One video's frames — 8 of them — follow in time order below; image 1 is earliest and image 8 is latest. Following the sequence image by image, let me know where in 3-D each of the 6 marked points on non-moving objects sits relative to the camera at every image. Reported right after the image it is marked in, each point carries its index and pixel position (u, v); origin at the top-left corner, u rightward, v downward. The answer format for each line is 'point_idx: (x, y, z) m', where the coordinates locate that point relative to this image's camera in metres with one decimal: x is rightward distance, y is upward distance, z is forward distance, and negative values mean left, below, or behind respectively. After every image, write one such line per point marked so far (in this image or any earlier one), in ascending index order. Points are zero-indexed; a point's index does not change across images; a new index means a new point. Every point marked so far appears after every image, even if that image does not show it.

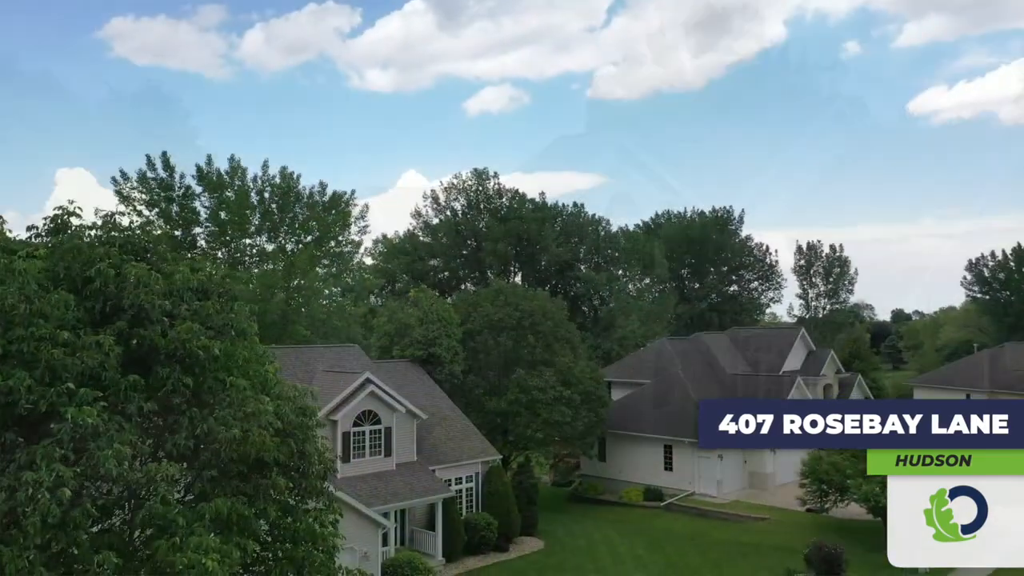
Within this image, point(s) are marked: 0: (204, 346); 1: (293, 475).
0: (-3.1, -0.6, +8.2) m
1: (-2.6, -2.2, +9.7) m
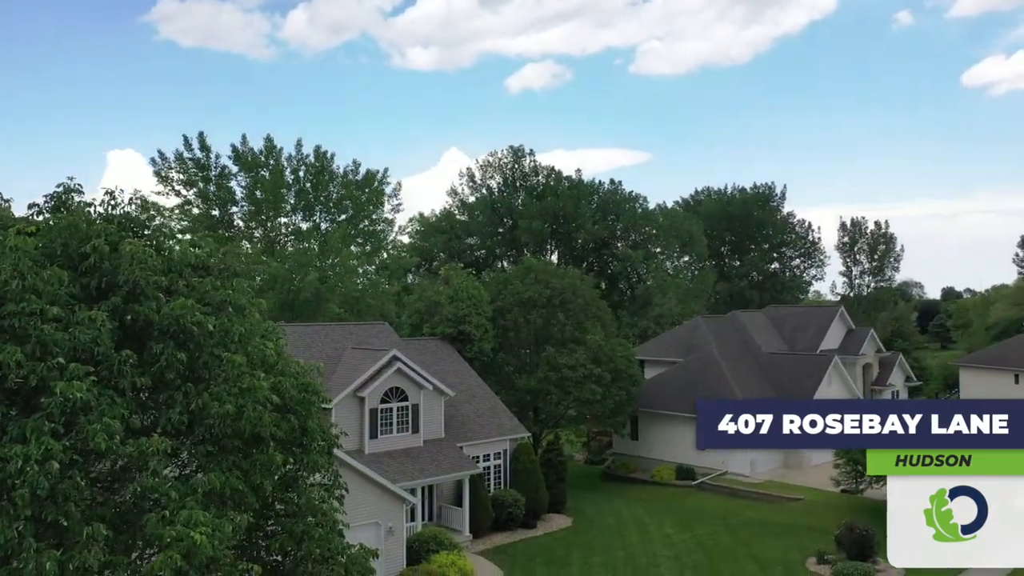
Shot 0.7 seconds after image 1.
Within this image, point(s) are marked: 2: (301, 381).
0: (-3.2, -0.3, +8.3) m
1: (-2.6, -1.9, +9.8) m
2: (-2.6, -1.1, +10.1) m
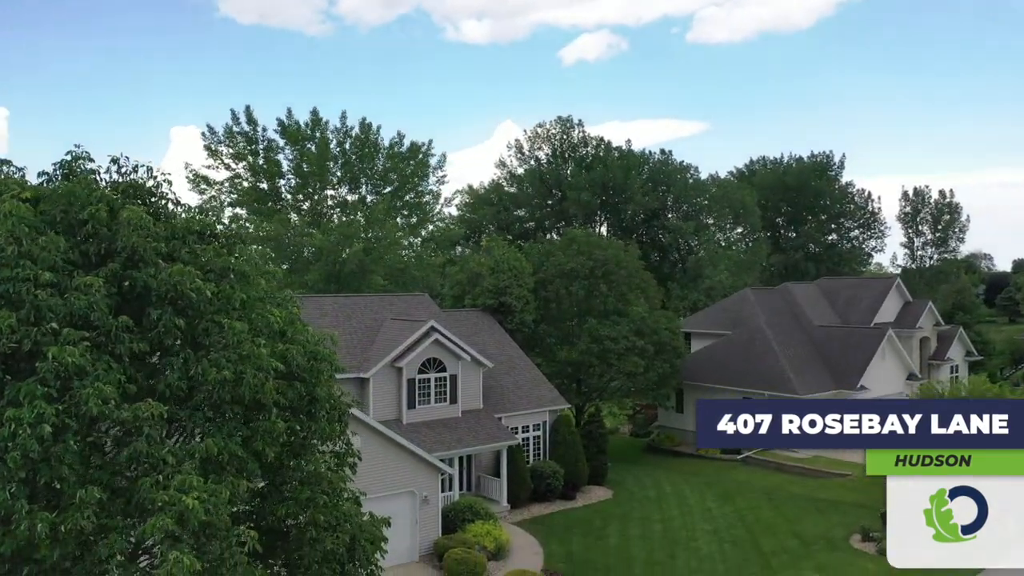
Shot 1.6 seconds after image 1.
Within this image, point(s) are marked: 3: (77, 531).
0: (-3.2, 0.0, +8.3) m
1: (-2.5, -1.6, +9.8) m
2: (-2.5, -0.7, +10.1) m
3: (-3.7, -2.1, +7.0) m
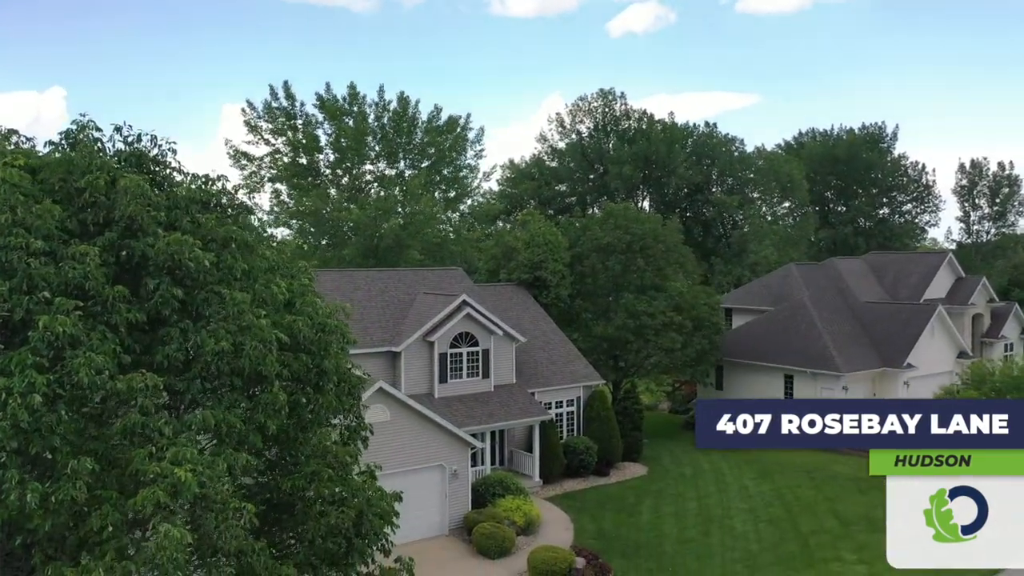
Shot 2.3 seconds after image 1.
0: (-3.2, +0.3, +8.1) m
1: (-2.4, -1.2, +9.6) m
2: (-2.4, -0.4, +9.9) m
3: (-3.7, -1.8, +6.9) m
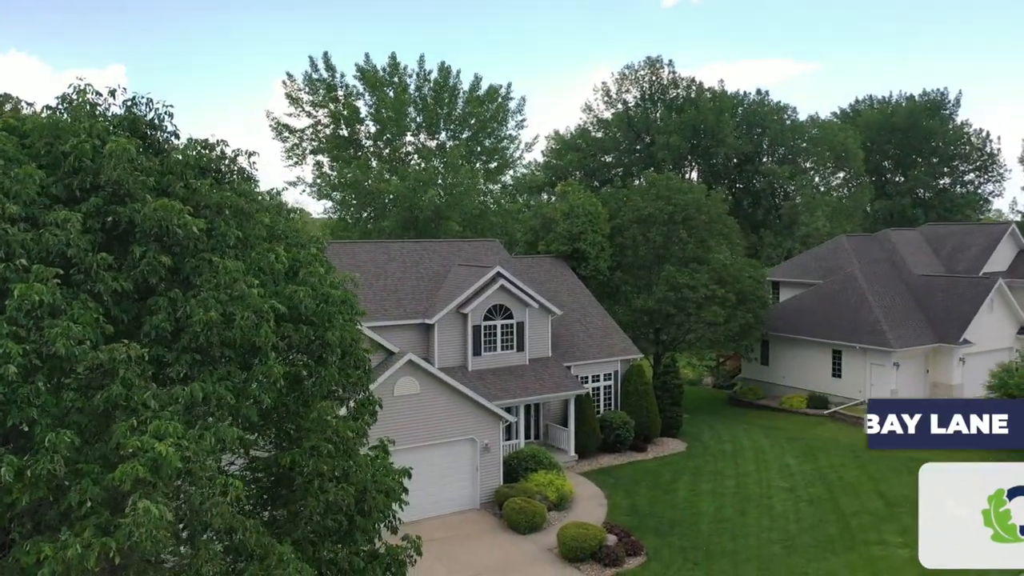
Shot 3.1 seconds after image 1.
0: (-3.1, +0.6, +7.8) m
1: (-2.3, -0.9, +9.3) m
2: (-2.2, 0.0, +9.5) m
3: (-3.8, -1.5, +6.7) m
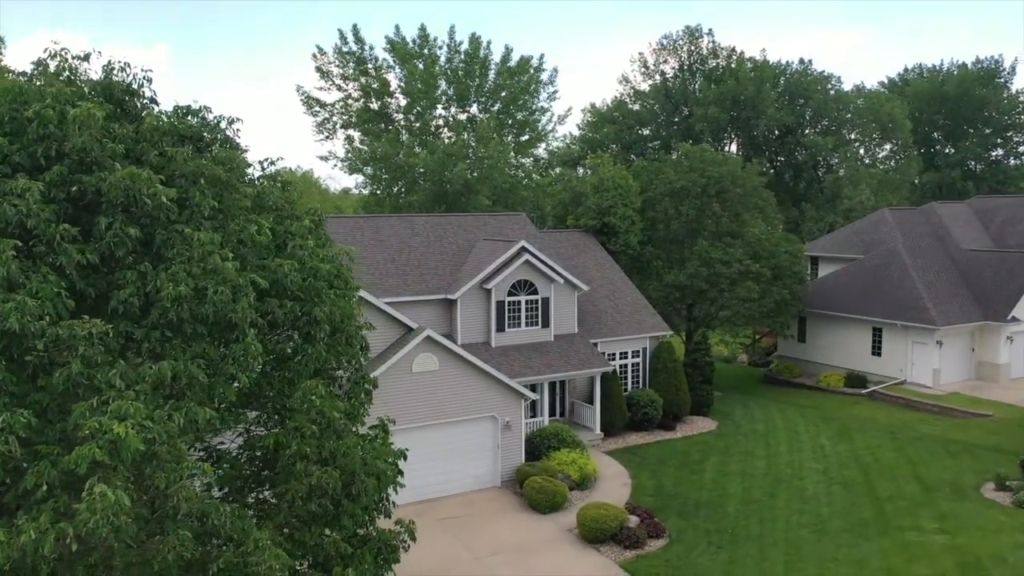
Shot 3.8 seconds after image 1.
0: (-3.2, +0.9, +7.4) m
1: (-2.3, -0.6, +8.9) m
2: (-2.3, +0.3, +9.1) m
3: (-4.0, -1.3, +6.4) m
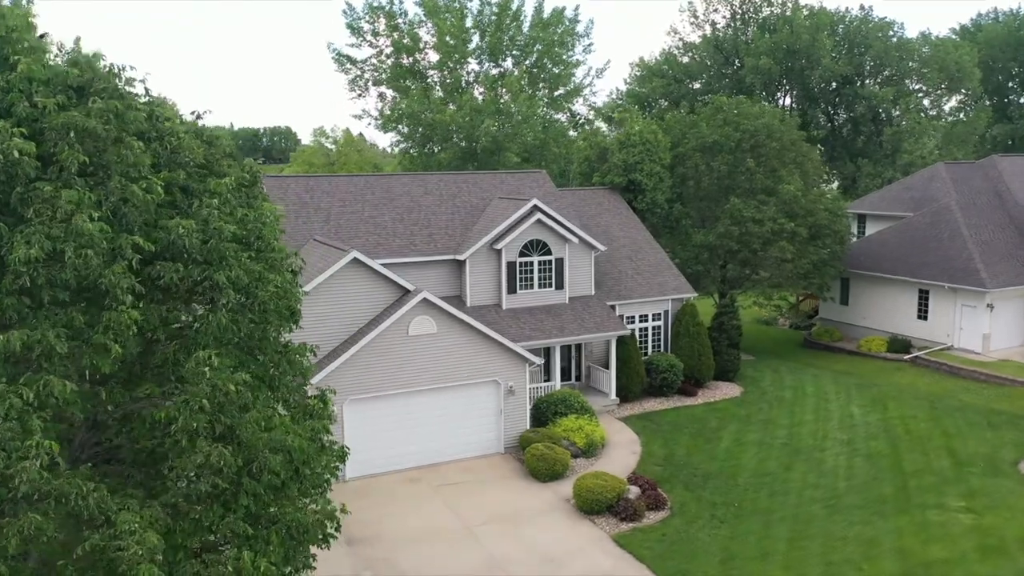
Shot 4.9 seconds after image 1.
0: (-4.2, +1.2, +6.8) m
1: (-3.2, -0.2, +8.3) m
2: (-3.1, +0.7, +8.4) m
3: (-5.0, -1.1, +5.9) m
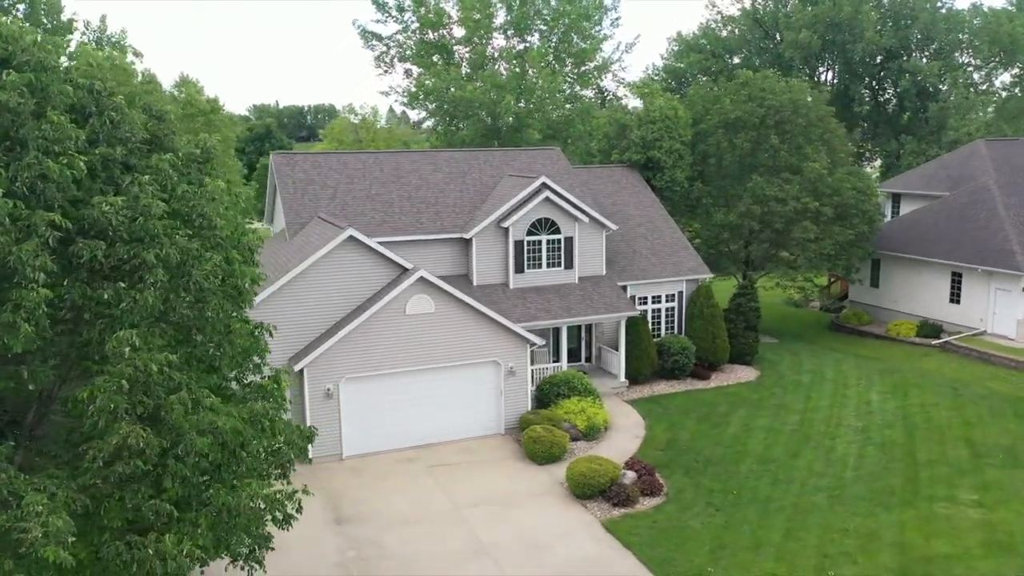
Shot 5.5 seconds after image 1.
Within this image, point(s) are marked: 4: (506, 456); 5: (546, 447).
0: (-4.9, +1.3, +6.6) m
1: (-3.8, 0.0, +8.1) m
2: (-3.7, +0.9, +8.3) m
3: (-5.8, -0.9, +5.9) m
4: (-0.1, -4.0, +19.7) m
5: (+0.8, -3.7, +19.1) m
